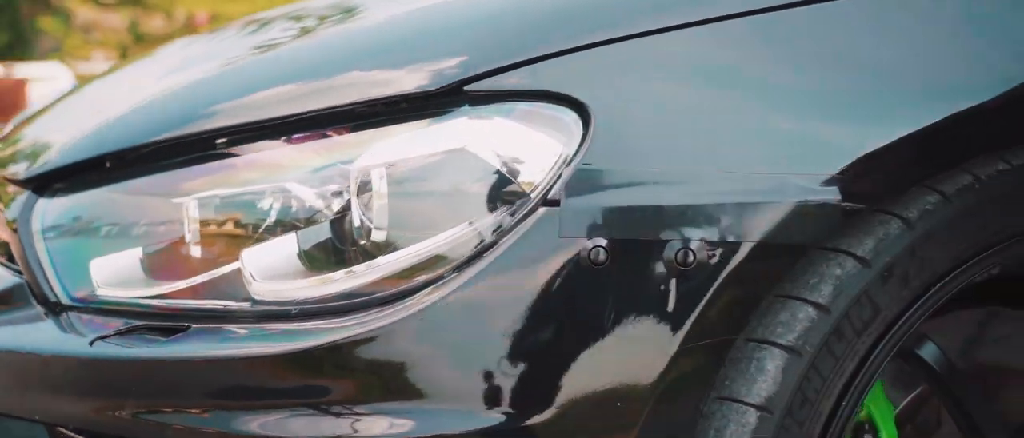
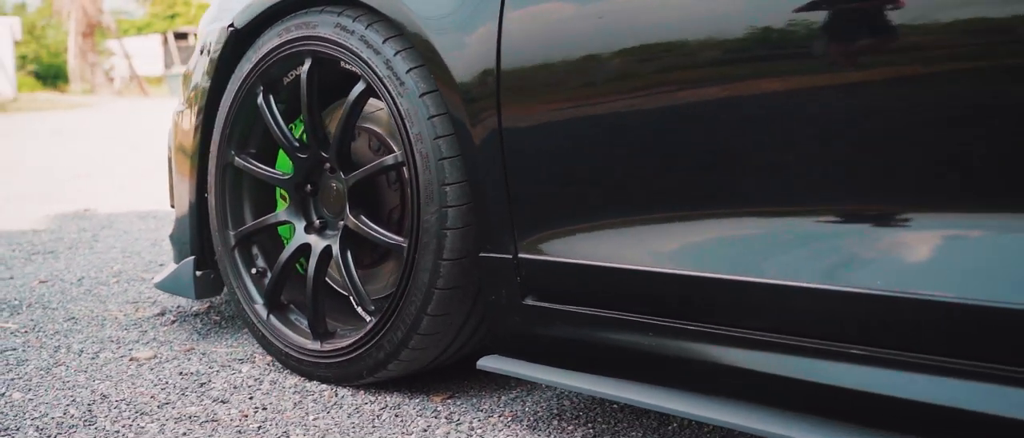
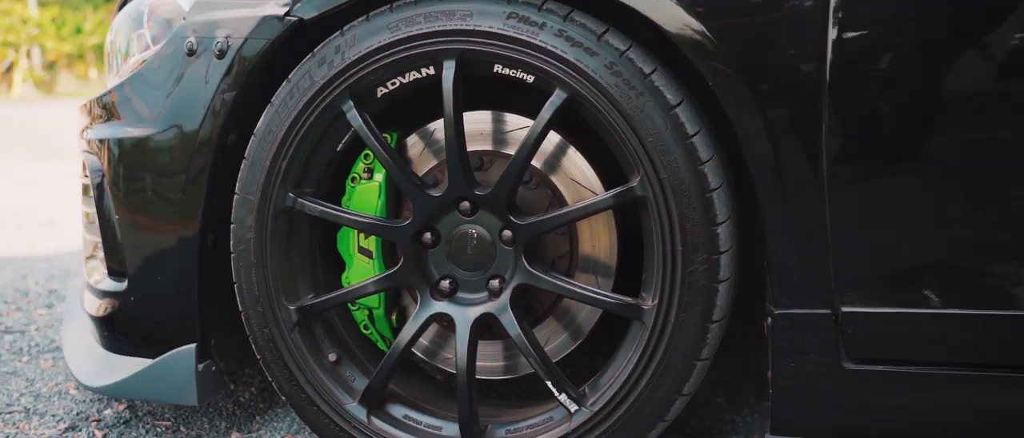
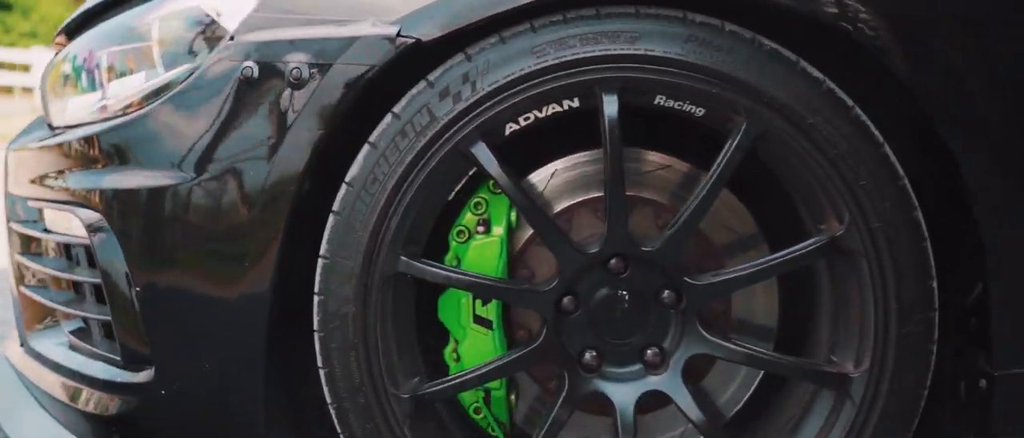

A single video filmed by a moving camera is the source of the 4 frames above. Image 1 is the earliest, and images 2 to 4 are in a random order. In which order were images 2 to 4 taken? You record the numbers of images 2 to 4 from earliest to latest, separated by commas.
4, 3, 2
